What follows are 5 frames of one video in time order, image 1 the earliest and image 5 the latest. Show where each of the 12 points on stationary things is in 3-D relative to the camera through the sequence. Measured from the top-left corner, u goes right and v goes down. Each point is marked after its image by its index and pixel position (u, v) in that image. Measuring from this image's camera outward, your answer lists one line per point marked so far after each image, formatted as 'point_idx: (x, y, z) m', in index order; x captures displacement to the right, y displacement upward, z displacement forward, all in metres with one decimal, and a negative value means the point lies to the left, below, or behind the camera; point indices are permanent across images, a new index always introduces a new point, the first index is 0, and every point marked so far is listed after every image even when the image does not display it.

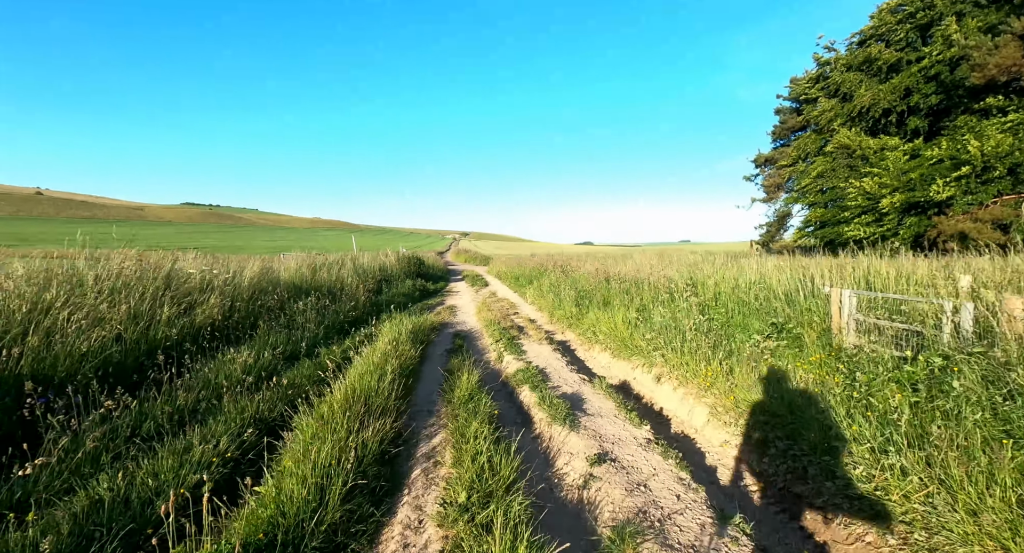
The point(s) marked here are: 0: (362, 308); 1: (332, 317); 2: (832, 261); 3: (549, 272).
0: (-3.3, -0.7, +9.2) m
1: (-3.3, -0.8, +7.8) m
2: (+6.2, +0.3, +8.2) m
3: (+1.4, +0.1, +15.8) m
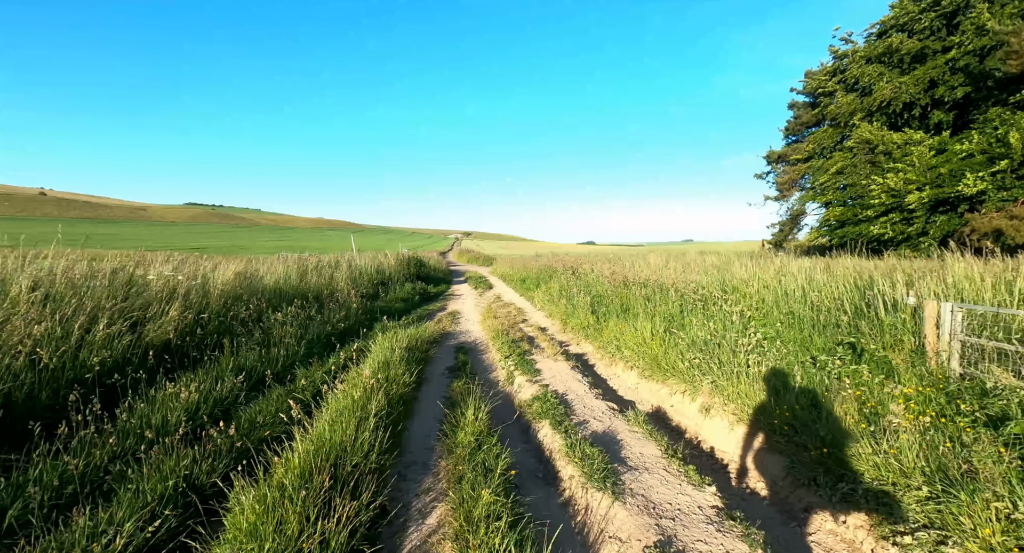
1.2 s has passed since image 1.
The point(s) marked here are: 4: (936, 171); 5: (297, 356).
0: (-3.1, -0.8, +8.3) m
1: (-3.1, -0.9, +6.8) m
2: (+6.3, +0.2, +7.2) m
3: (+1.6, +0.1, +14.8) m
4: (+17.3, +4.3, +17.5) m
5: (-2.9, -1.1, +5.7) m
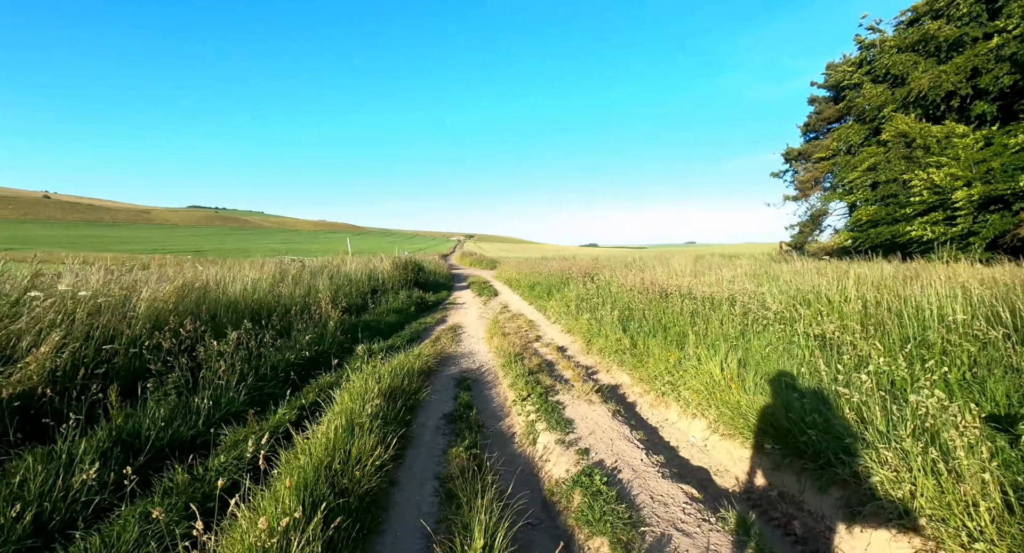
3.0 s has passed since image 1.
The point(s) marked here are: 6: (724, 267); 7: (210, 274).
0: (-2.8, -1.0, +6.6) m
1: (-2.9, -1.0, +5.2) m
2: (+6.6, +0.1, +5.5) m
3: (+1.9, -0.2, +13.1) m
4: (+17.6, +4.1, +15.7) m
5: (-2.6, -1.2, +4.0) m
6: (+6.4, +0.3, +12.8) m
7: (-5.7, 0.0, +8.0) m
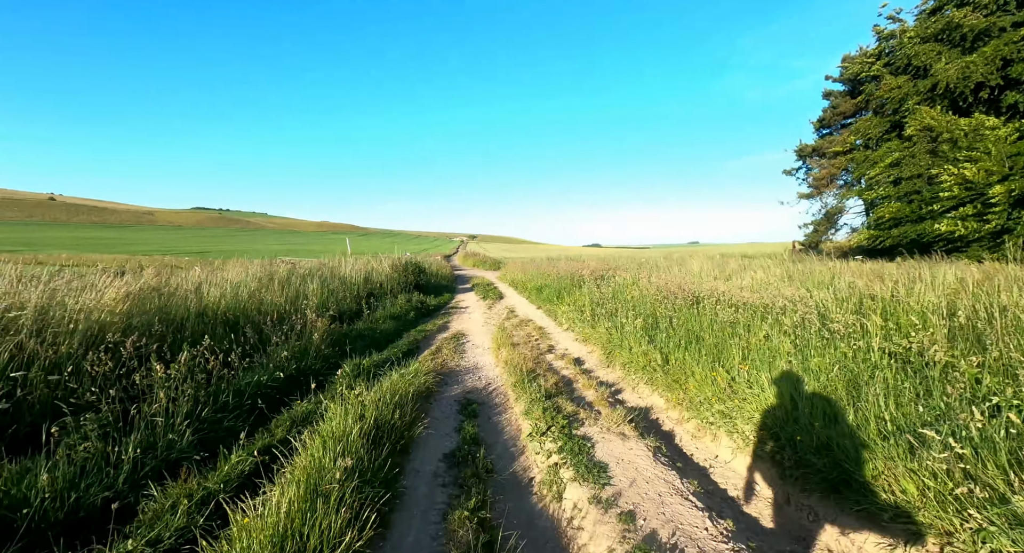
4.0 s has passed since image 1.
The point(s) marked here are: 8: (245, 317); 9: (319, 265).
0: (-2.7, -1.1, +5.7) m
1: (-2.7, -1.1, +4.3) m
2: (+6.7, 0.0, +4.5) m
3: (+2.1, -0.2, +12.2) m
4: (+17.8, +4.1, +14.7) m
5: (-2.5, -1.3, +3.1) m
6: (+6.6, +0.3, +11.9) m
7: (-5.5, 0.0, +7.1) m
8: (-4.0, -0.6, +6.4) m
9: (-5.6, +0.3, +12.3) m
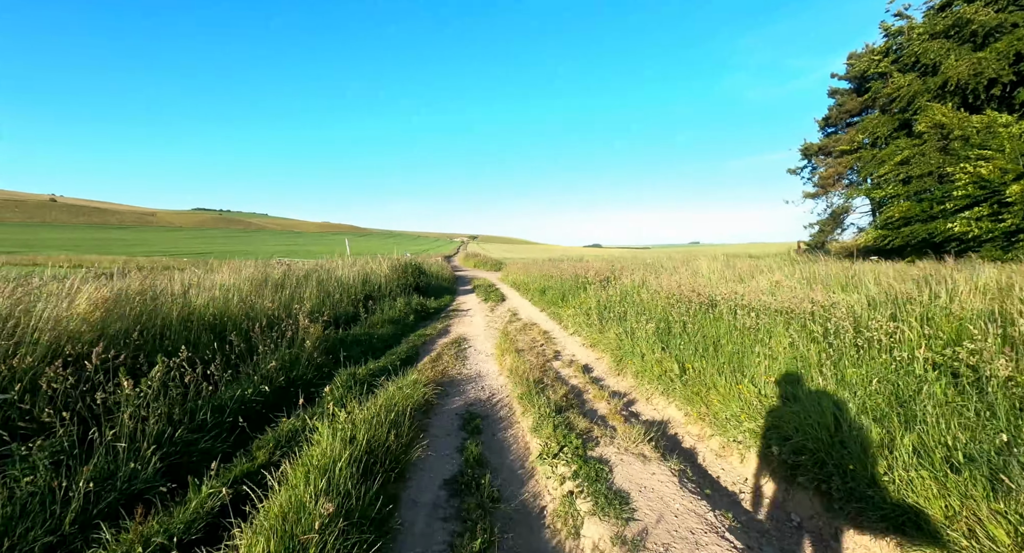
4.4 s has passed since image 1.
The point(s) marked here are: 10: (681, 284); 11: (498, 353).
0: (-2.6, -1.1, +5.3) m
1: (-2.7, -1.1, +3.9) m
2: (+6.8, 0.0, +4.1) m
3: (+2.2, -0.3, +11.8) m
4: (+17.9, +4.0, +14.3) m
5: (-2.4, -1.3, +2.7) m
6: (+6.7, +0.2, +11.5) m
7: (-5.4, -0.1, +6.7) m
8: (-3.9, -0.6, +6.0) m
9: (-5.5, +0.3, +11.9) m
10: (+3.5, -0.2, +8.7) m
11: (-0.2, -1.4, +7.5) m
